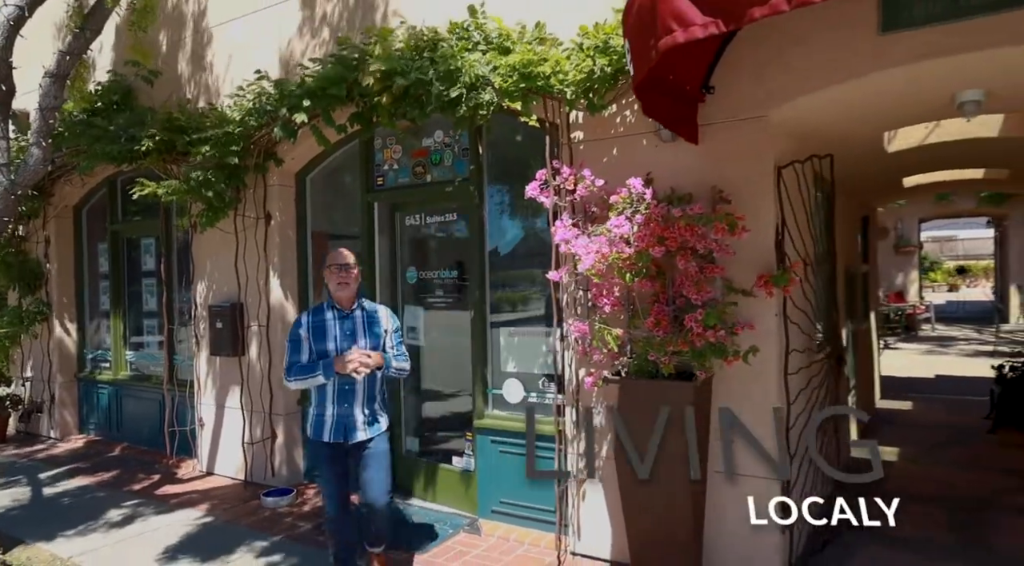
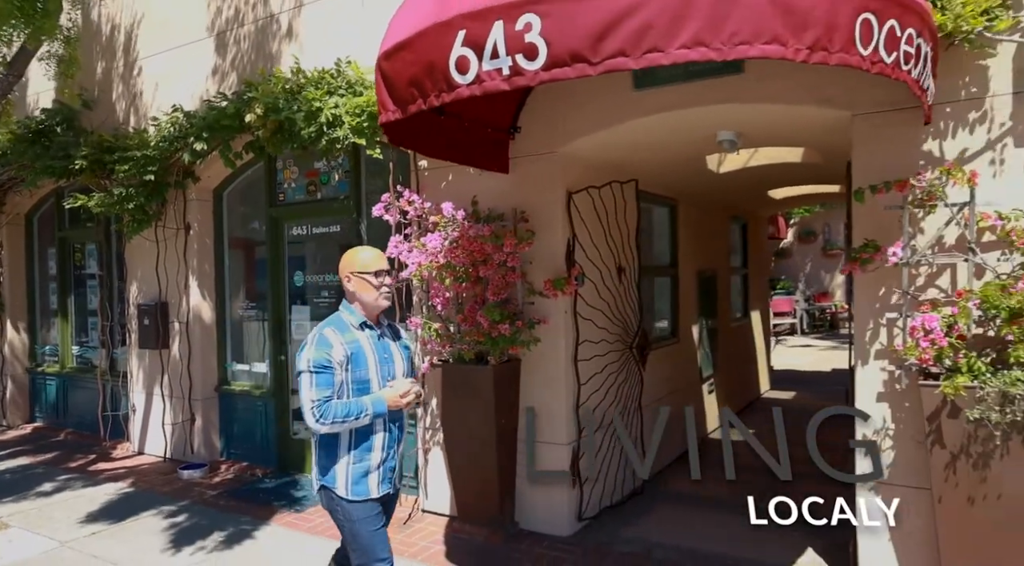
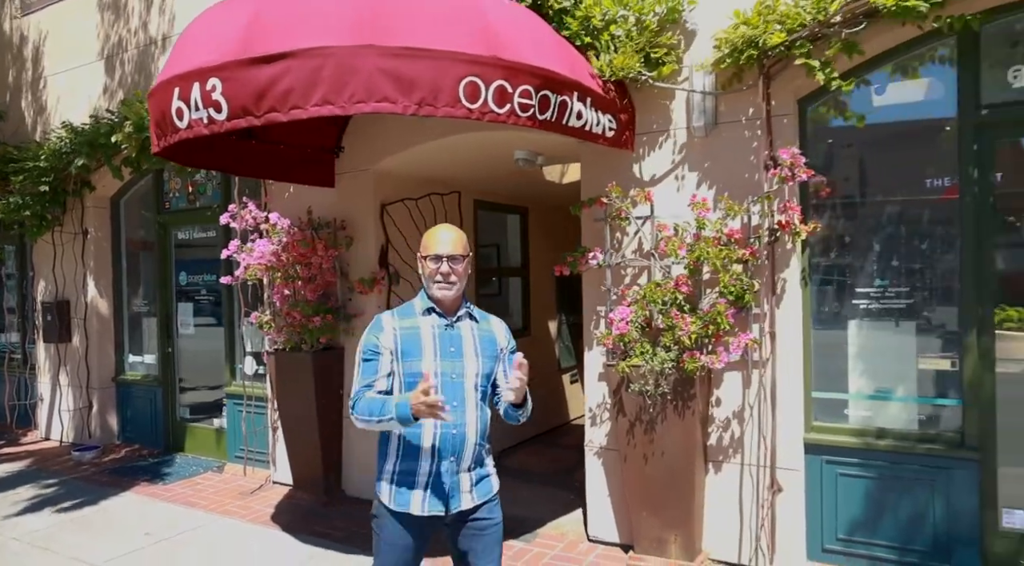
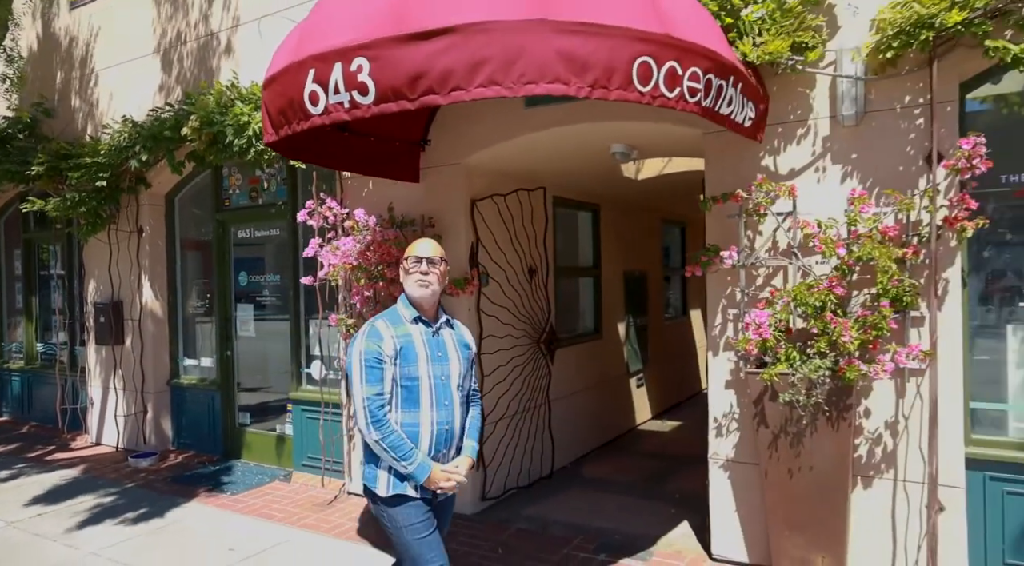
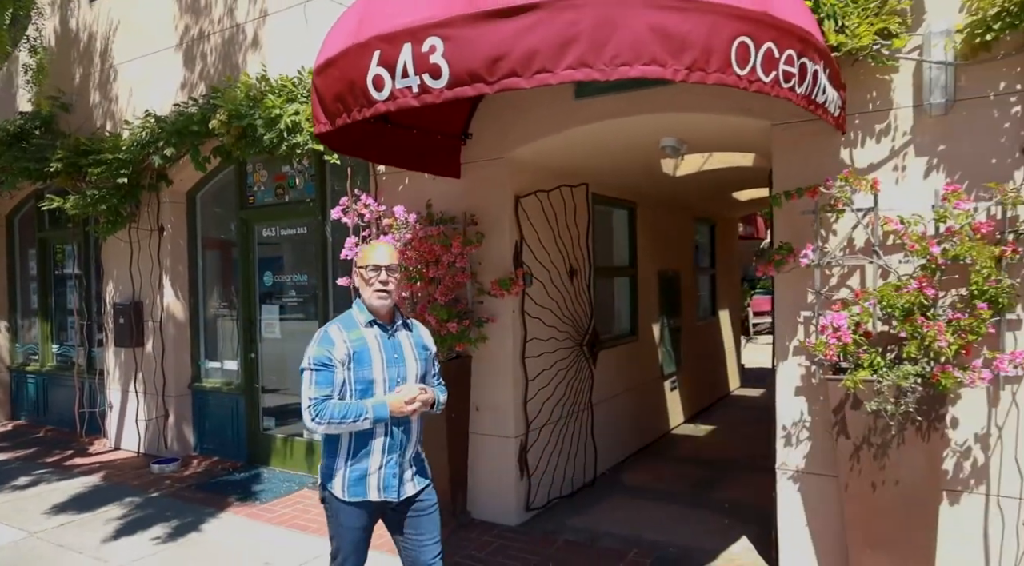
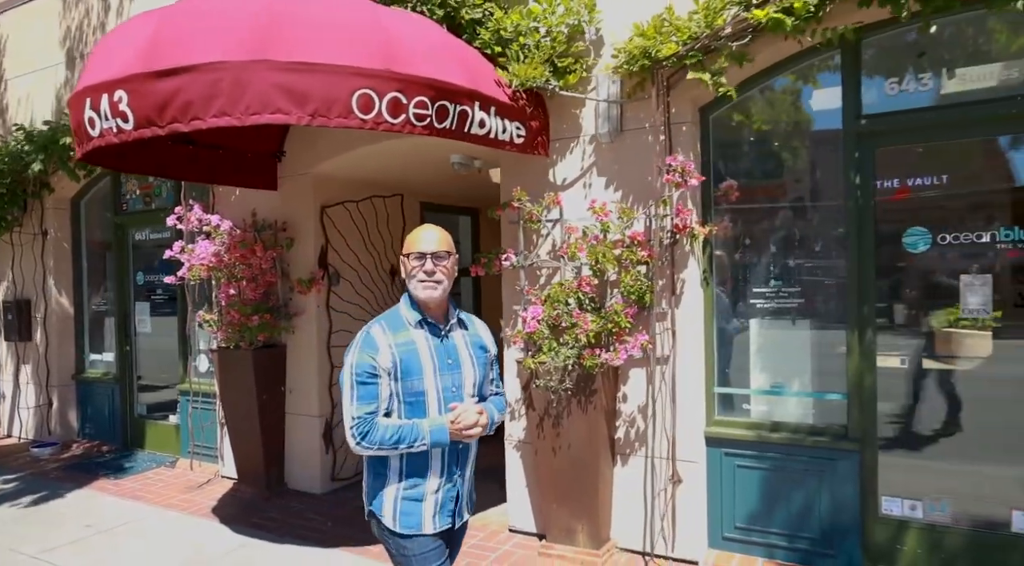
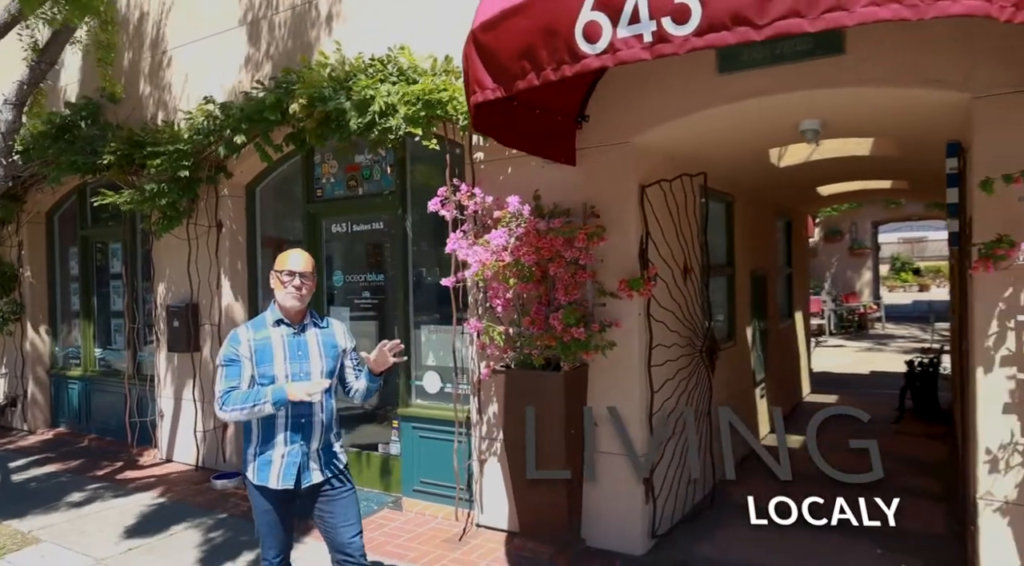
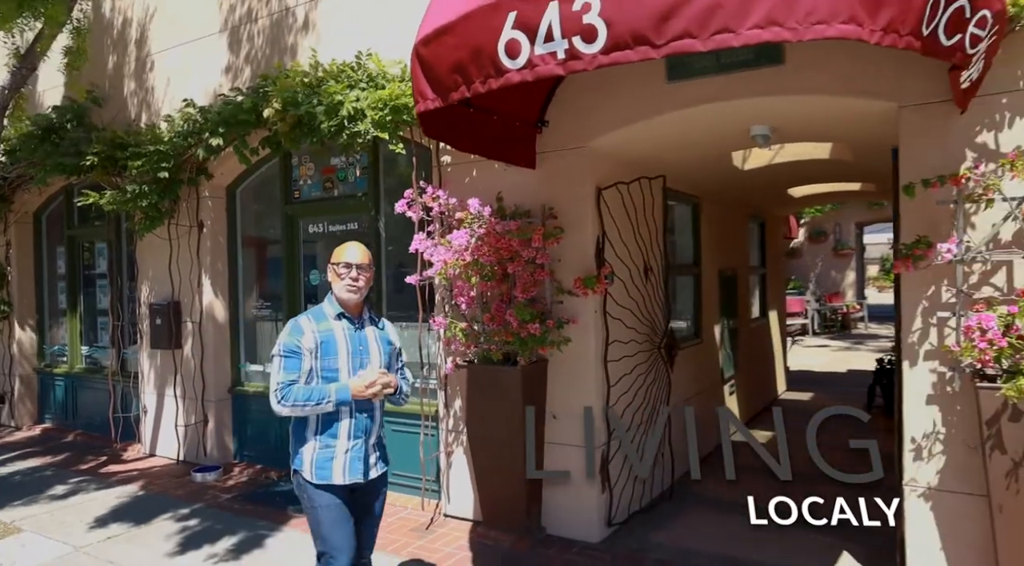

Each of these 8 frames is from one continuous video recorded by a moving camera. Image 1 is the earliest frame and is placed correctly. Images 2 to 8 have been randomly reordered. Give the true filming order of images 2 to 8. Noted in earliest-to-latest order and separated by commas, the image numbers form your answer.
7, 8, 2, 5, 4, 3, 6
